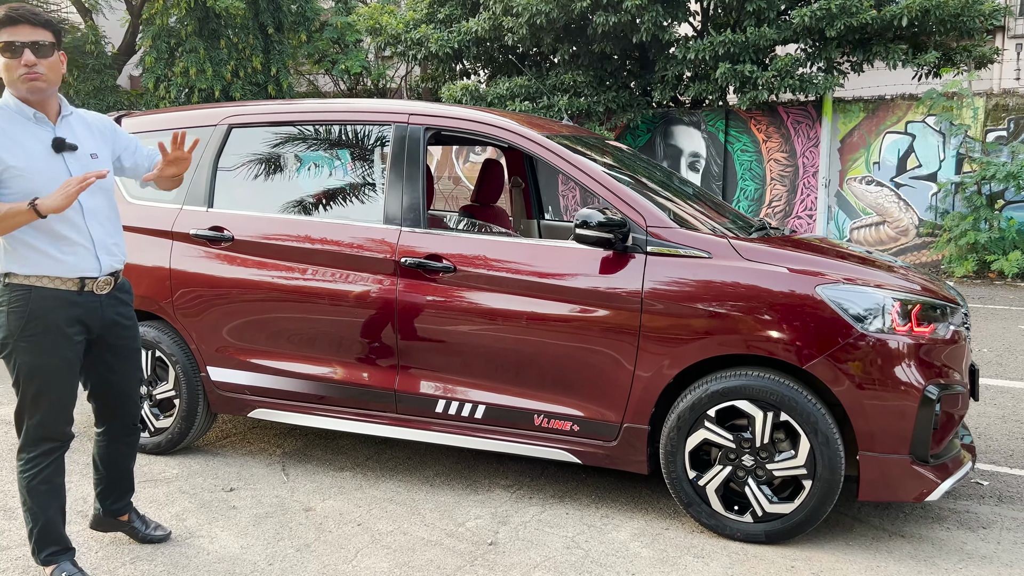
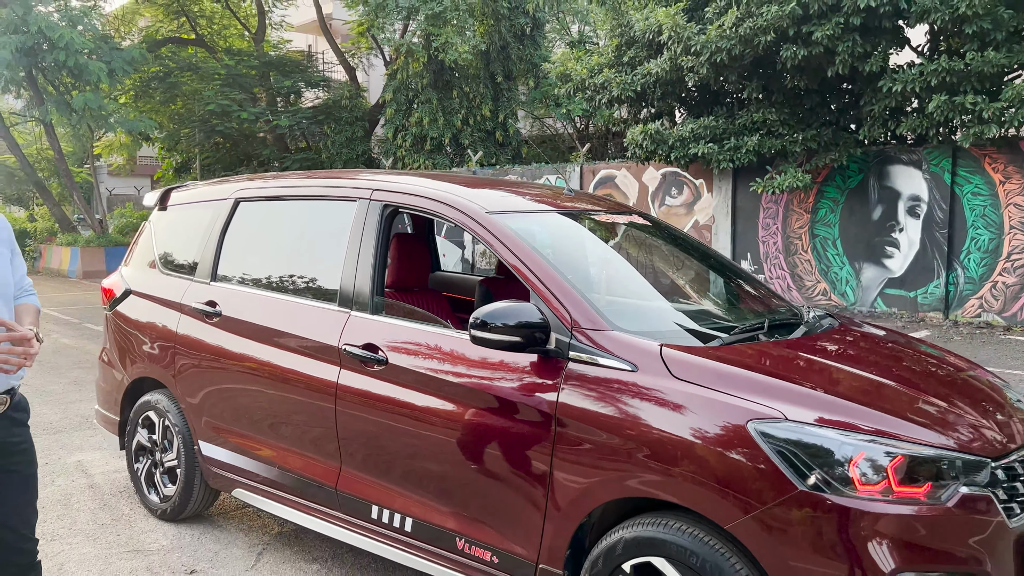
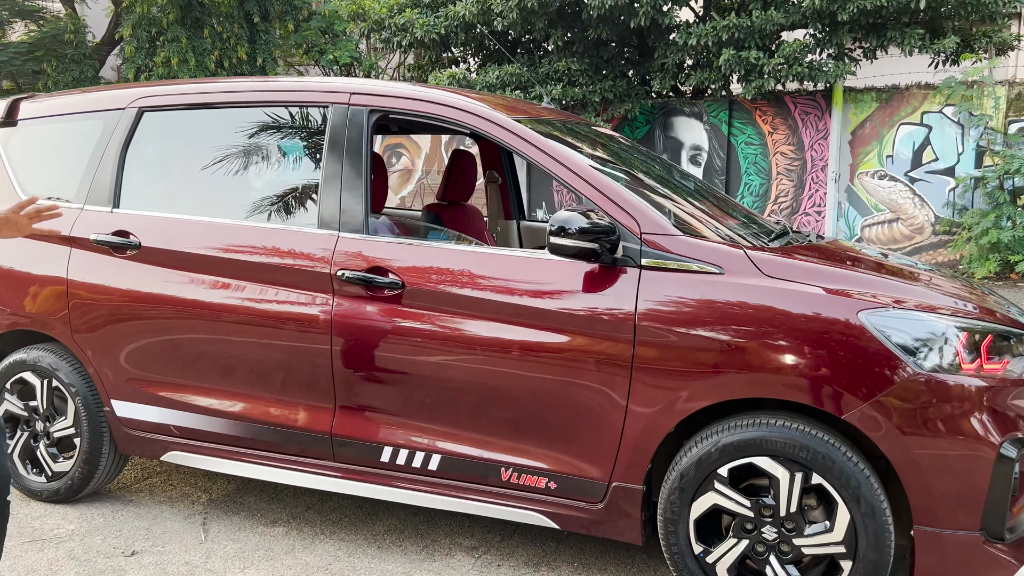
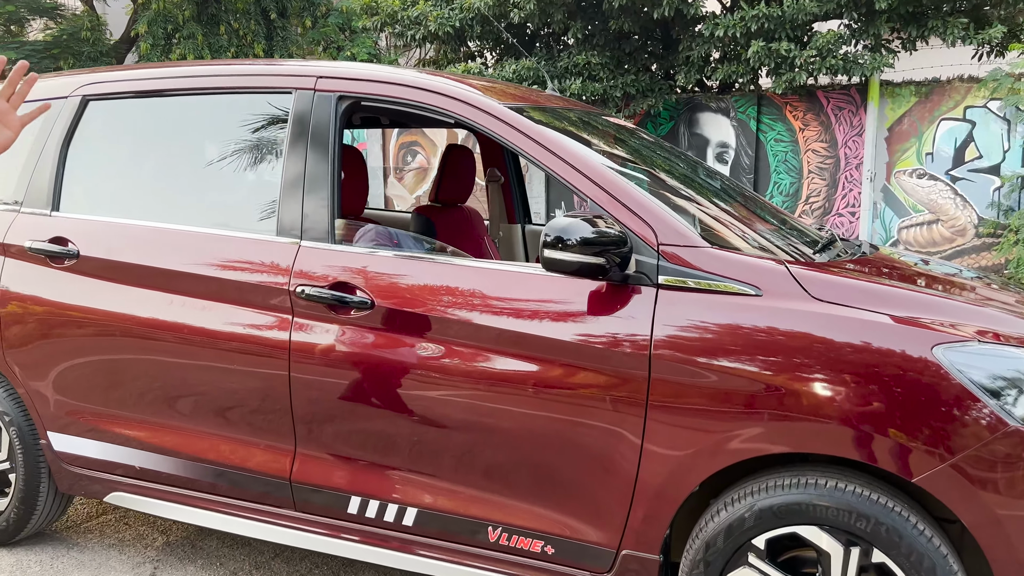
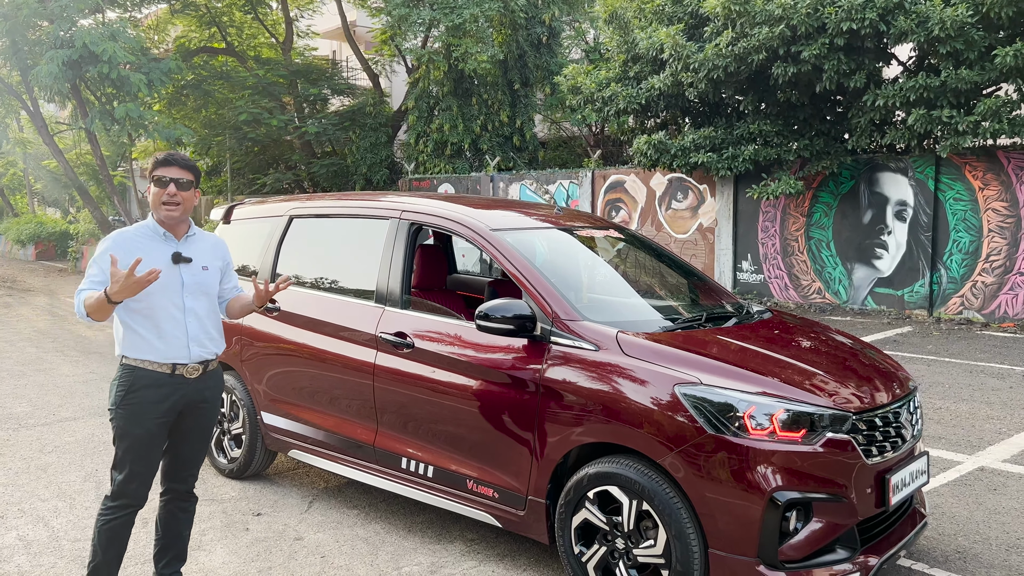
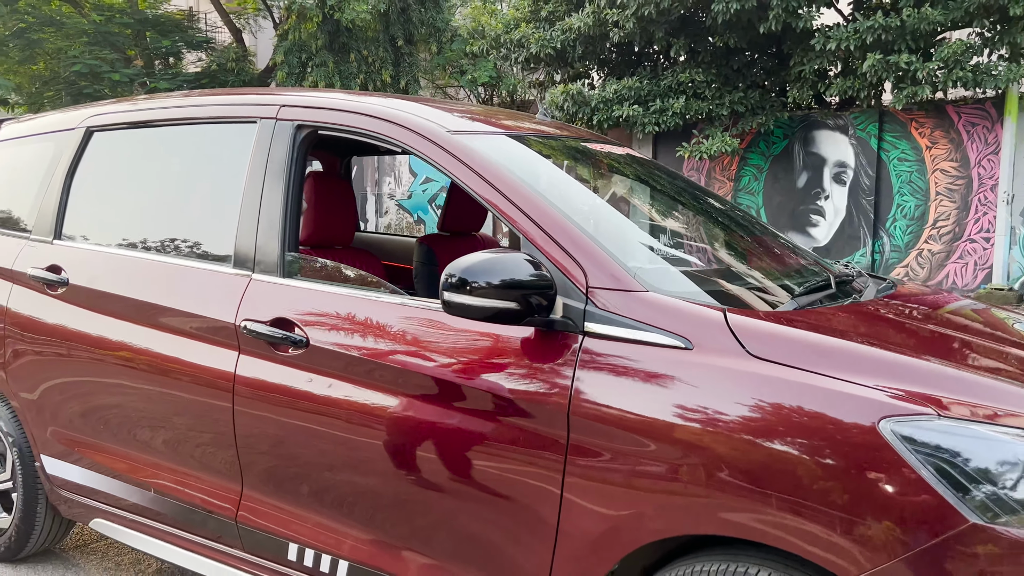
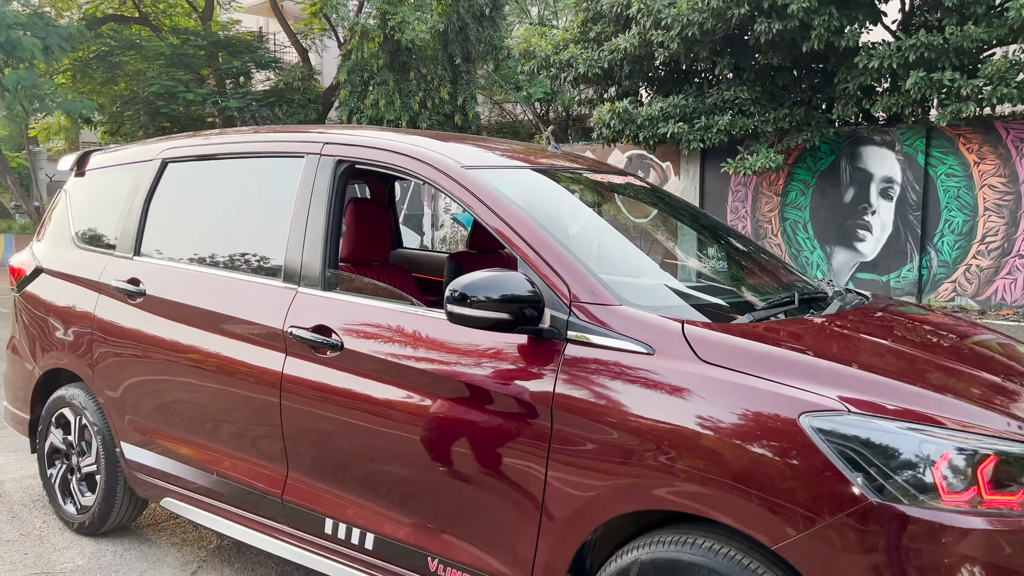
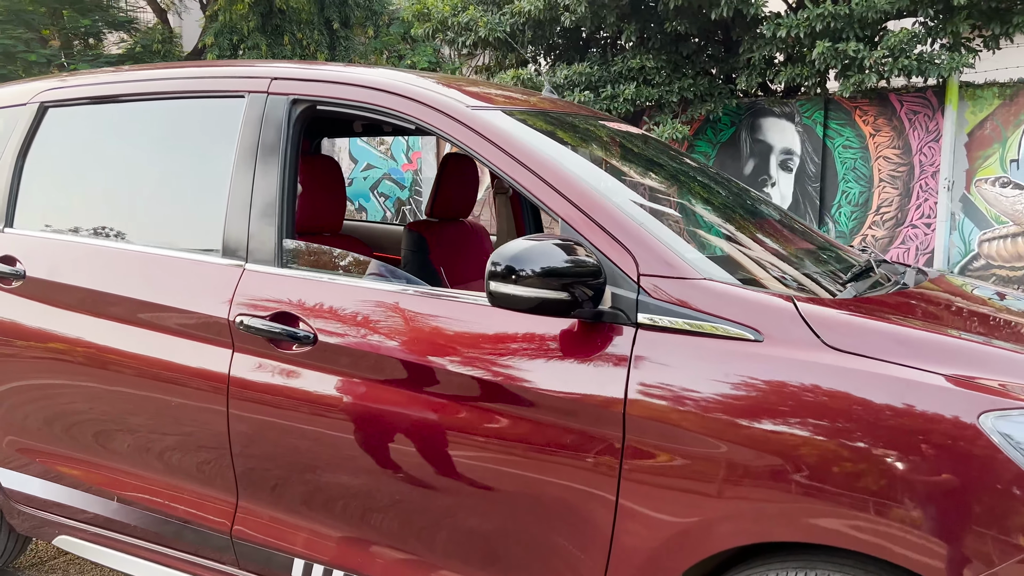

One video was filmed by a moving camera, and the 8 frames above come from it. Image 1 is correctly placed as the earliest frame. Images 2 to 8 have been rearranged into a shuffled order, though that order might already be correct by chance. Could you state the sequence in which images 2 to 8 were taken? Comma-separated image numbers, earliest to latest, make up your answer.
3, 4, 8, 6, 7, 2, 5
